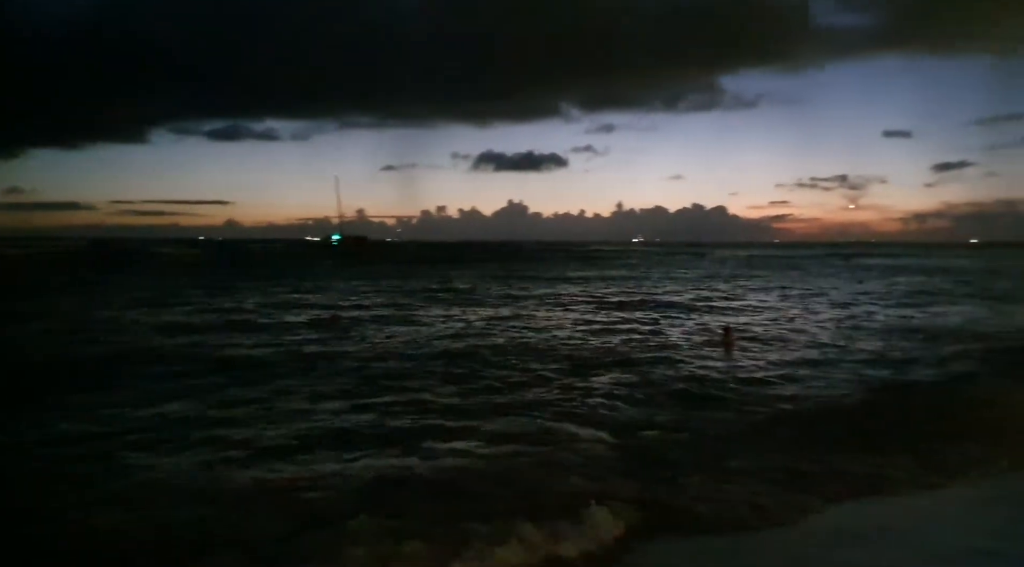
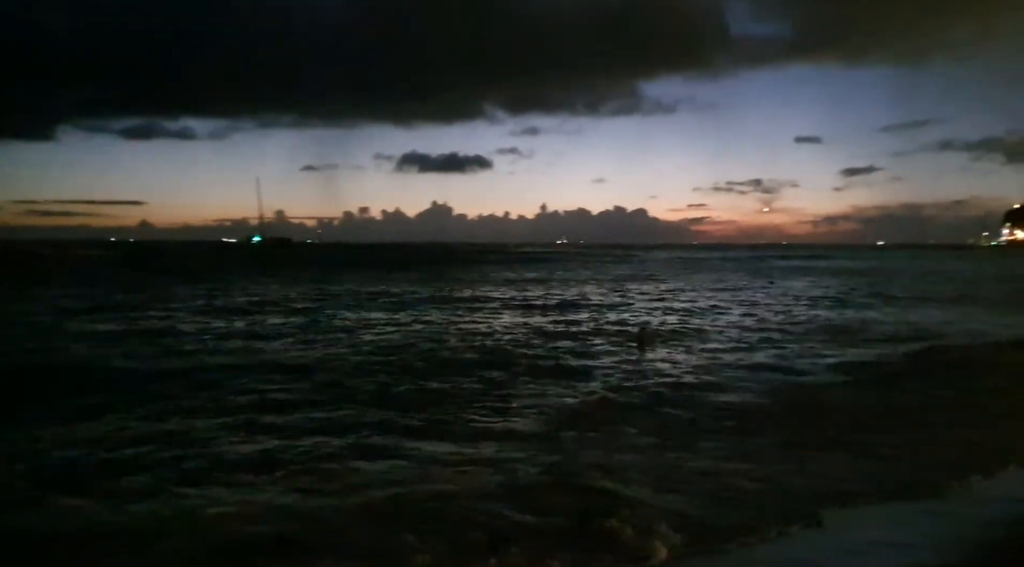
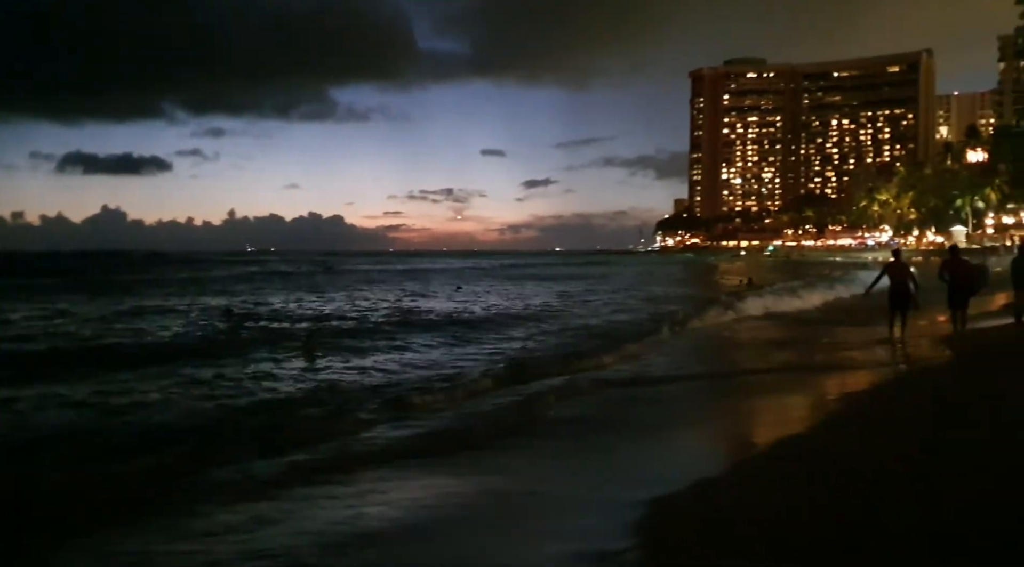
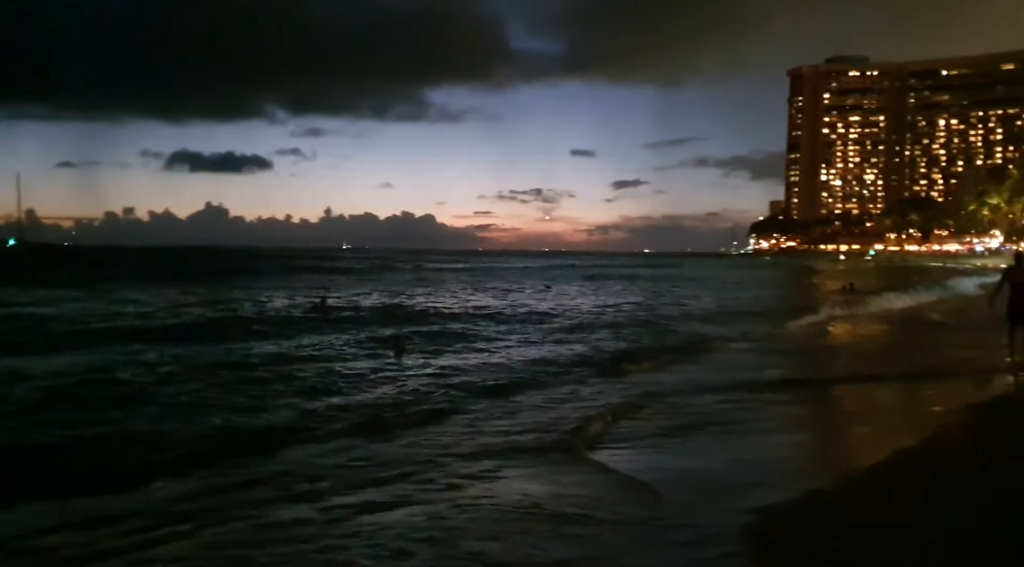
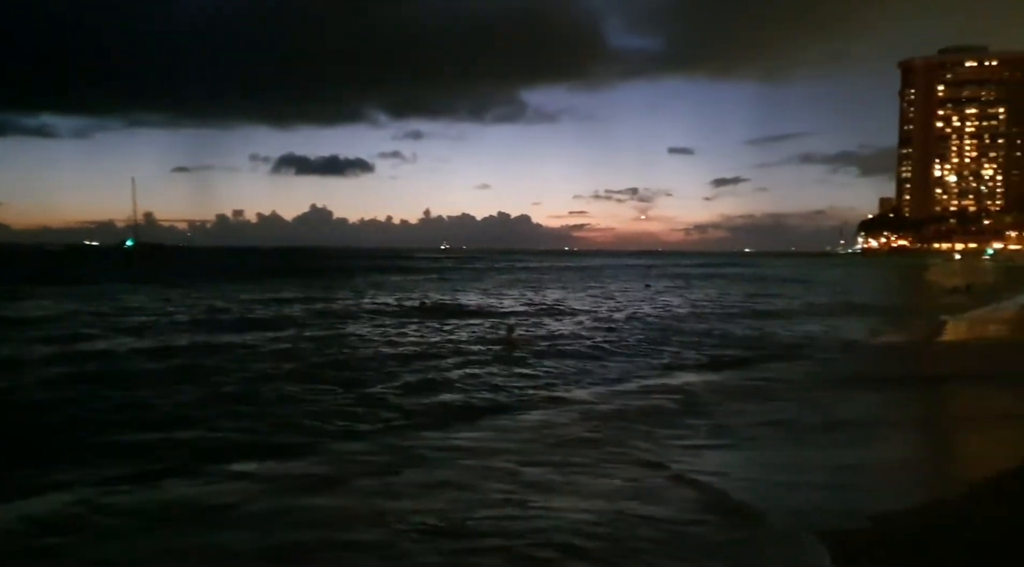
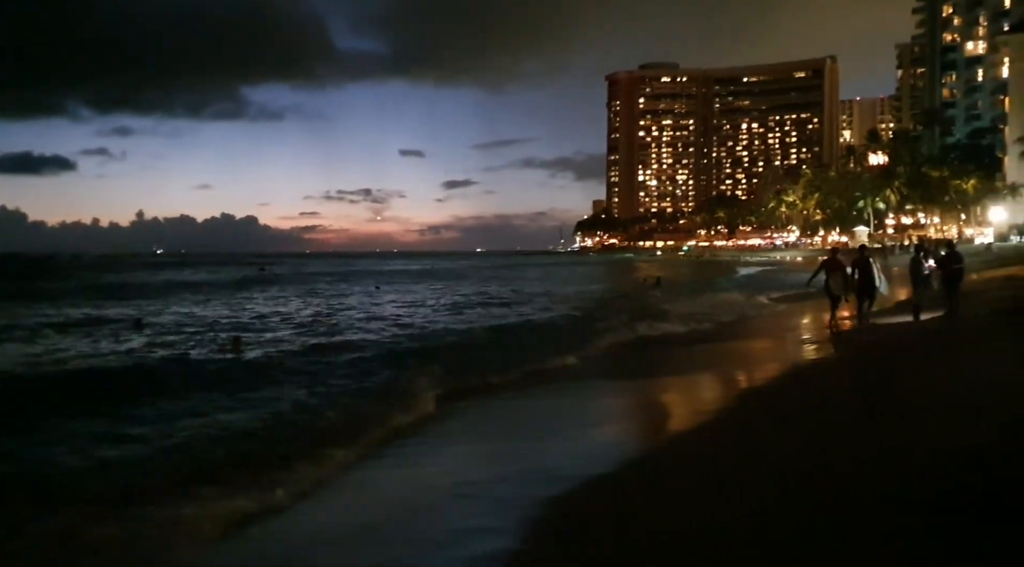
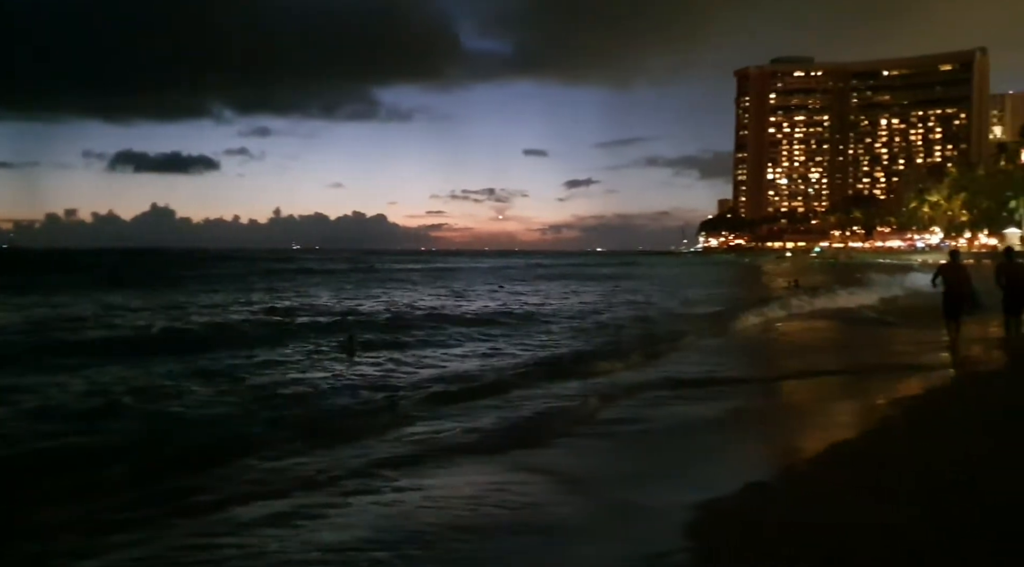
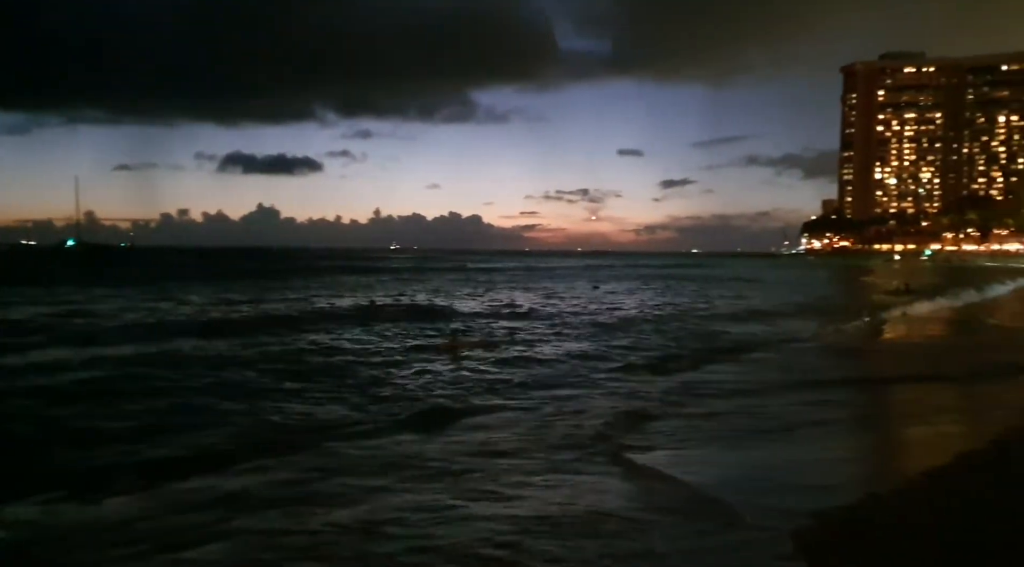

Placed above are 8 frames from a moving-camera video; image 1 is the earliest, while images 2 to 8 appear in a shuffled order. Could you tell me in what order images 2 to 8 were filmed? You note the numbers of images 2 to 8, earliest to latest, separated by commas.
2, 5, 8, 4, 7, 3, 6
